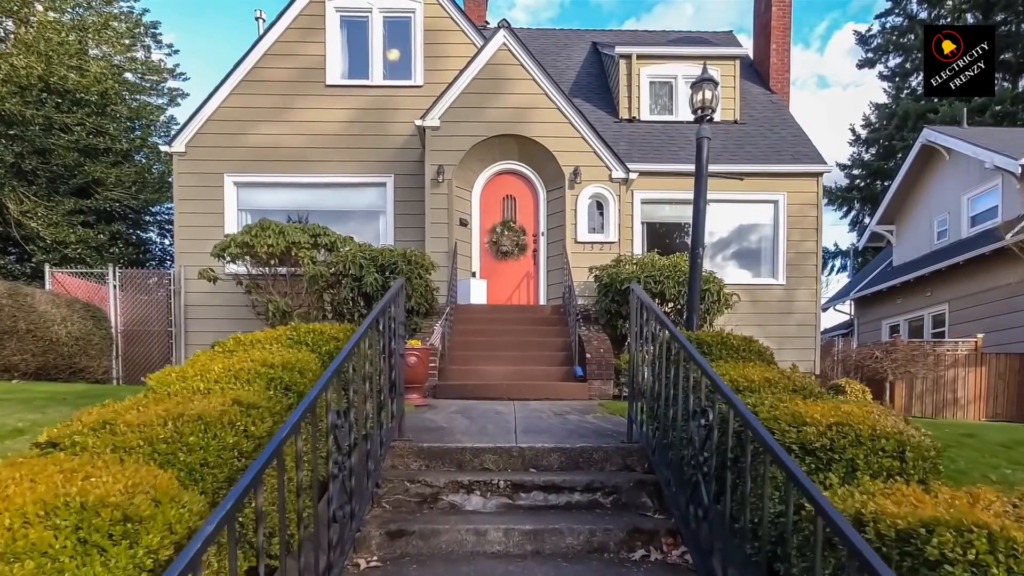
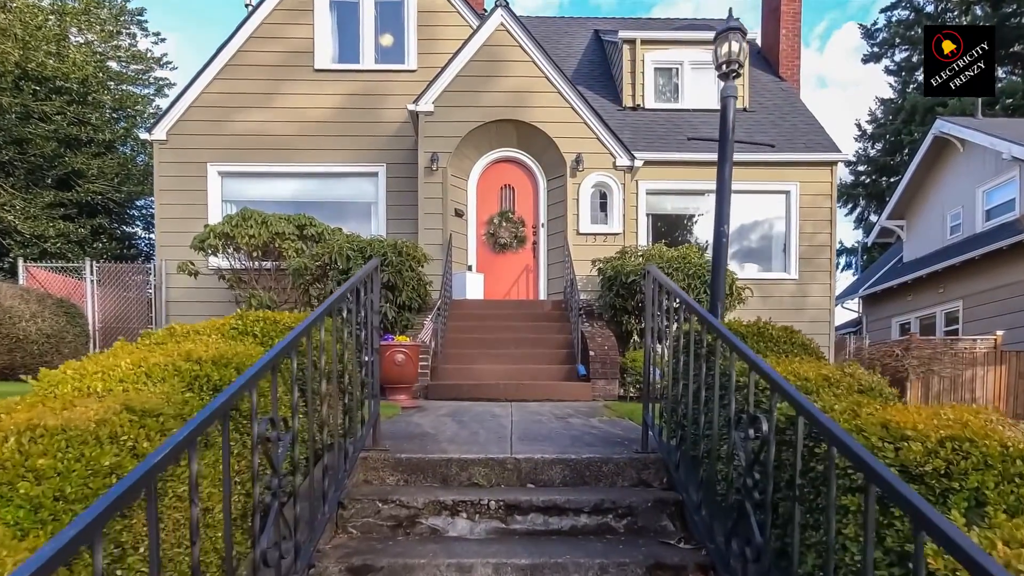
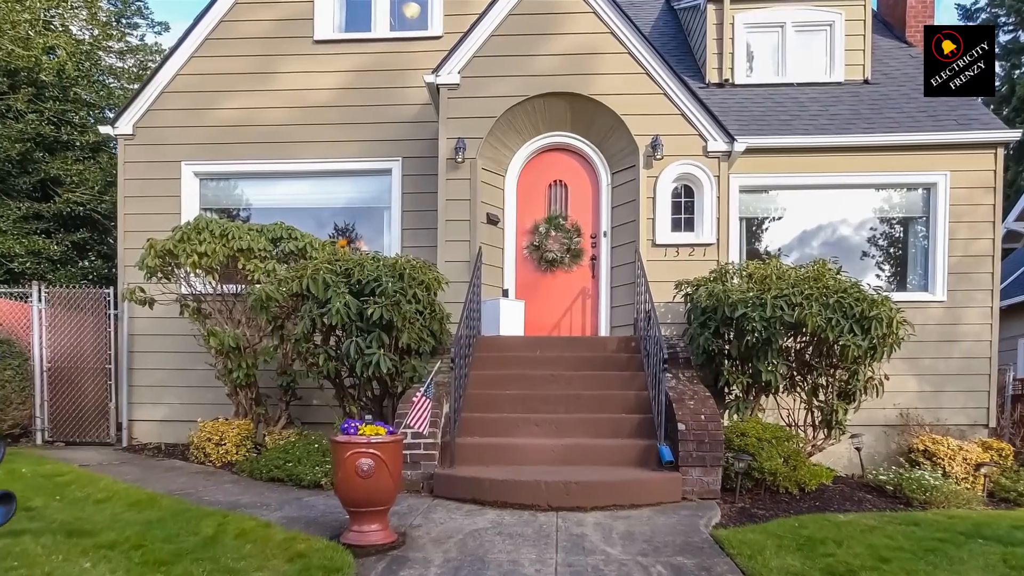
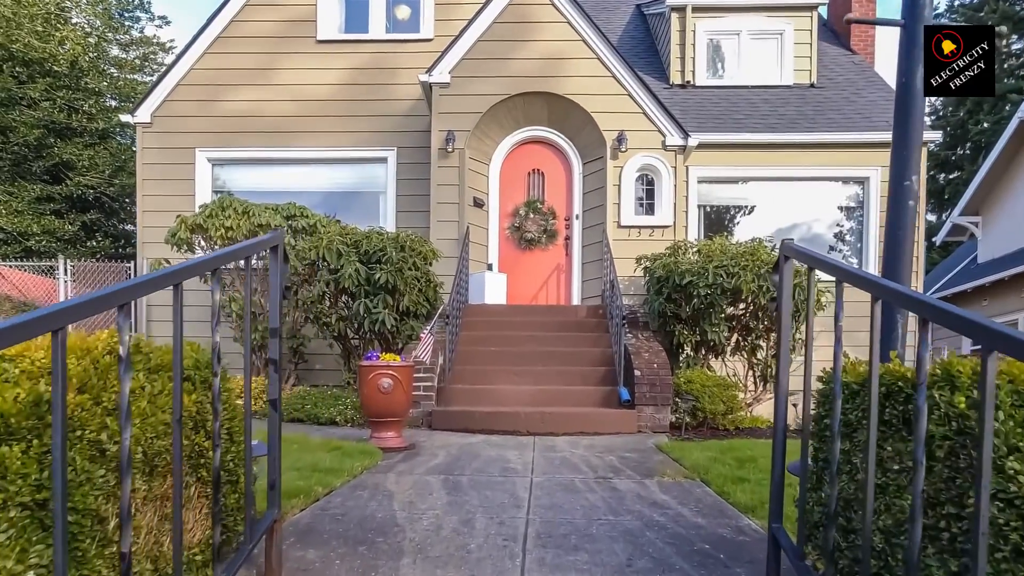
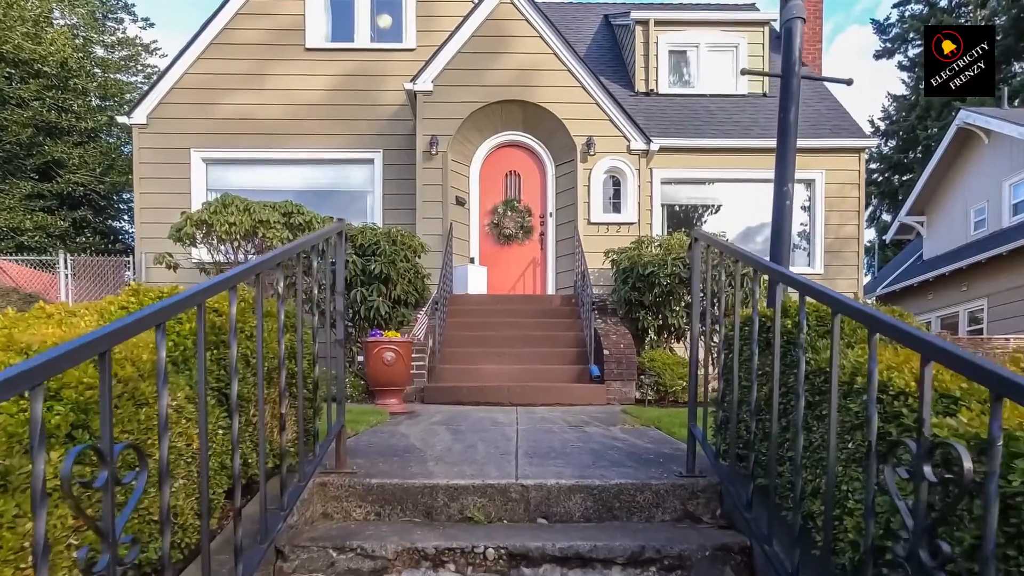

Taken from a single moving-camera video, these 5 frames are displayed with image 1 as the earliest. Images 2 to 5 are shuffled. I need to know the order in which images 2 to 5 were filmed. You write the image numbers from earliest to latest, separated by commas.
2, 5, 4, 3
